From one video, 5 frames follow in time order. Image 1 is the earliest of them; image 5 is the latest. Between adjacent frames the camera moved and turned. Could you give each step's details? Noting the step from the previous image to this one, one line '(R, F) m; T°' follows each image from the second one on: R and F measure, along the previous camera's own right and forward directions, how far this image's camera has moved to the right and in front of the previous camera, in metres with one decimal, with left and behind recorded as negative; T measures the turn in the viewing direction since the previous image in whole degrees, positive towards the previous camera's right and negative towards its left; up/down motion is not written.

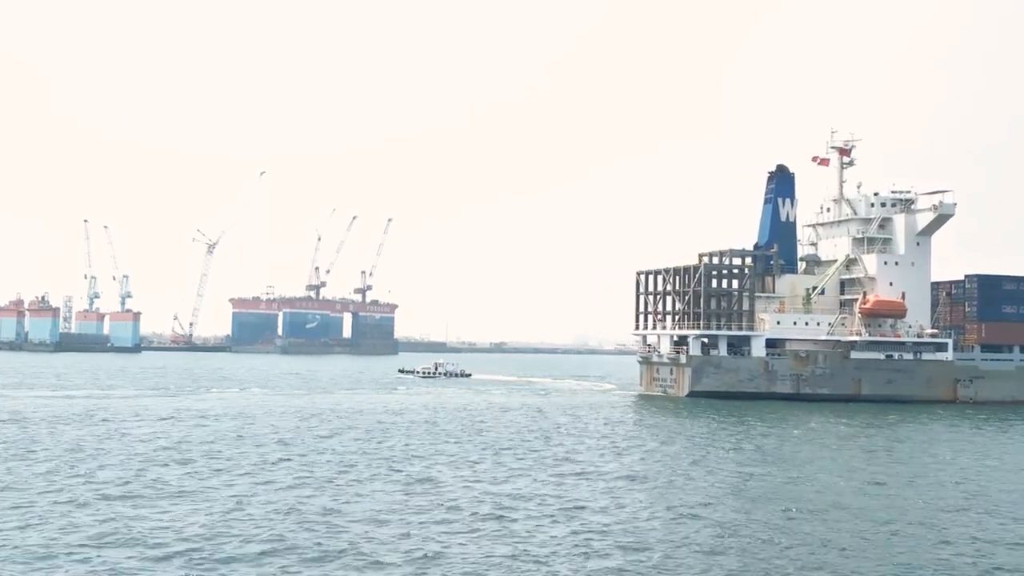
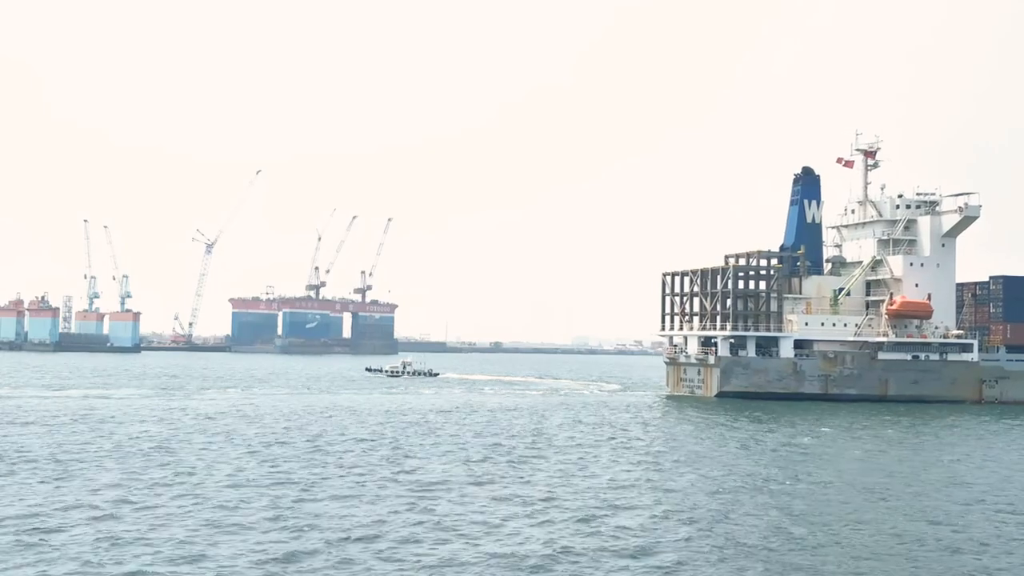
(-1.3, -0.3) m; 0°
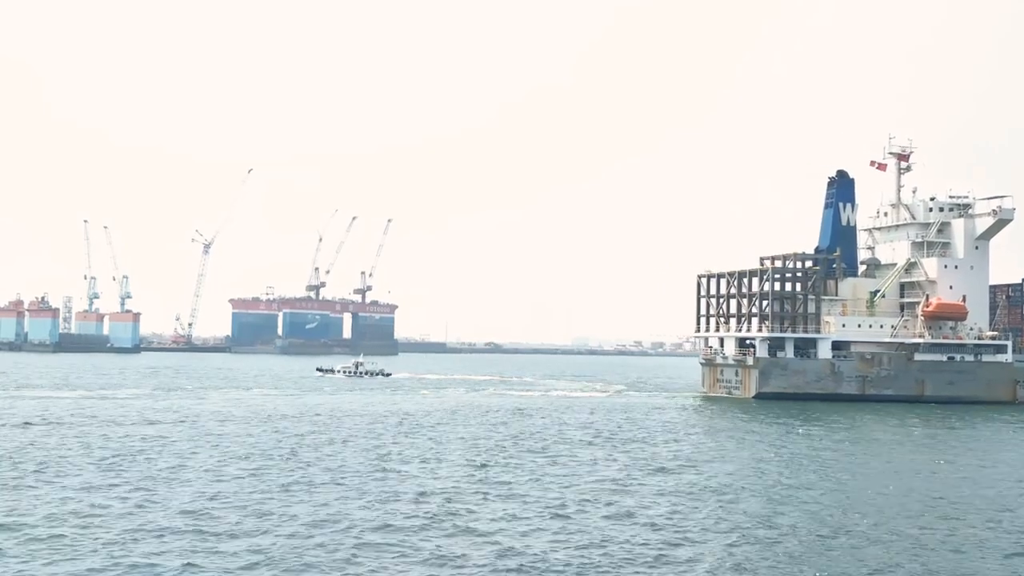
(-1.7, -0.4) m; 0°
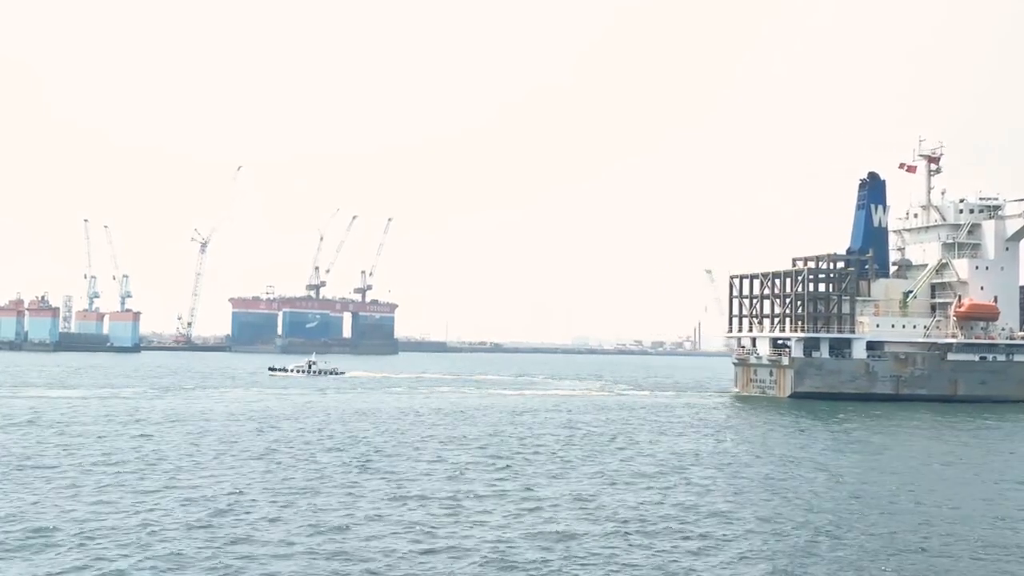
(-1.6, -0.4) m; 0°
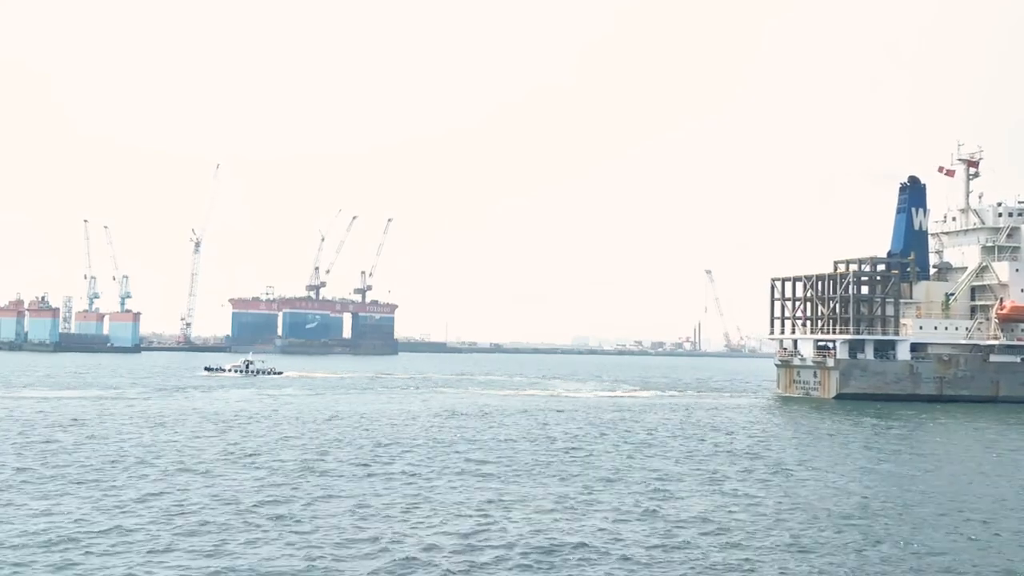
(-2.1, -0.6) m; 0°
